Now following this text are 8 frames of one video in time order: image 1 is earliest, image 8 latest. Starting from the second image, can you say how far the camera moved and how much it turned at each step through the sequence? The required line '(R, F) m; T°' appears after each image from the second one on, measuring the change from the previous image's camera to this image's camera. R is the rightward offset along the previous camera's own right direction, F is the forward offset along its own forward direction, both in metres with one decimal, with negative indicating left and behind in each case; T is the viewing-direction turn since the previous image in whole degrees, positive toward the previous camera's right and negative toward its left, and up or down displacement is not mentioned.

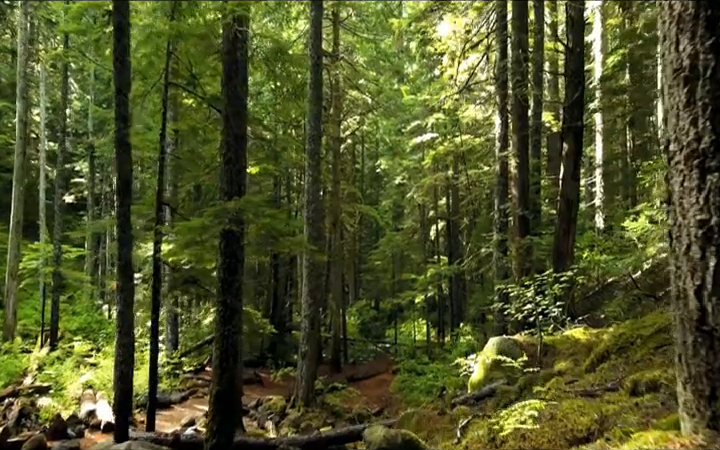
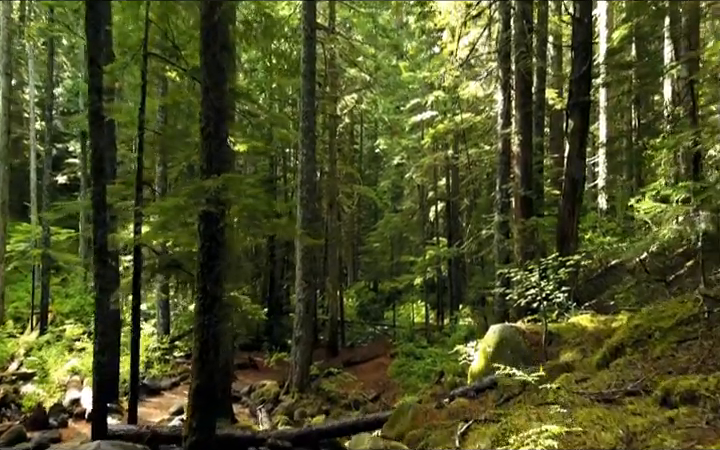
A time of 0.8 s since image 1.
(+0.1, +0.6) m; 0°
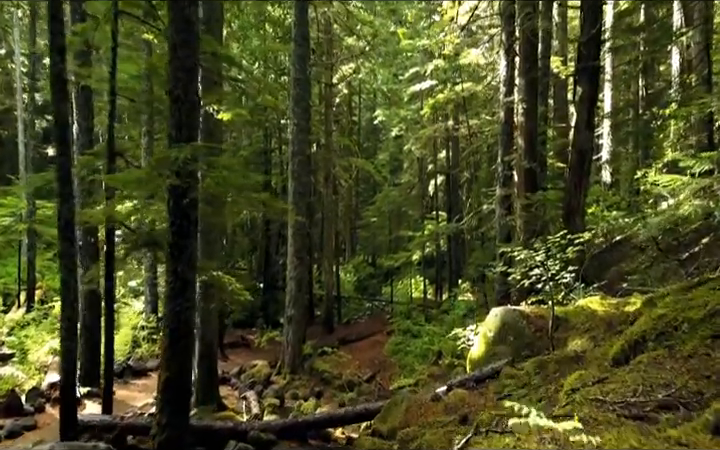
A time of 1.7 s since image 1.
(+0.1, +0.7) m; 0°
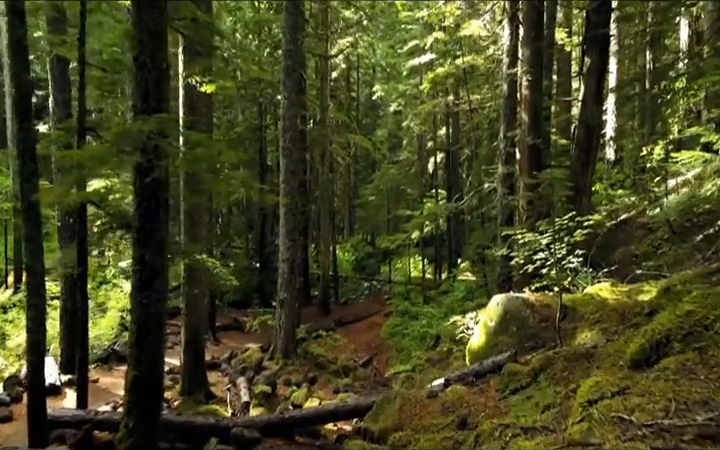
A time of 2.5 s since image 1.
(+0.1, +0.6) m; 0°
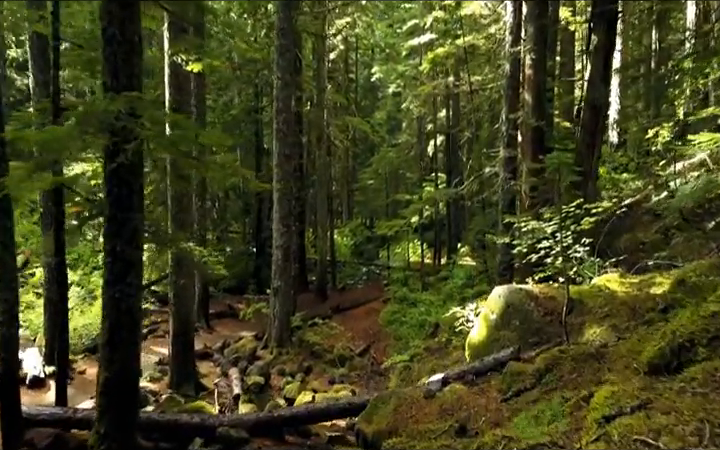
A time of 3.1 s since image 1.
(+0.1, +0.5) m; 0°
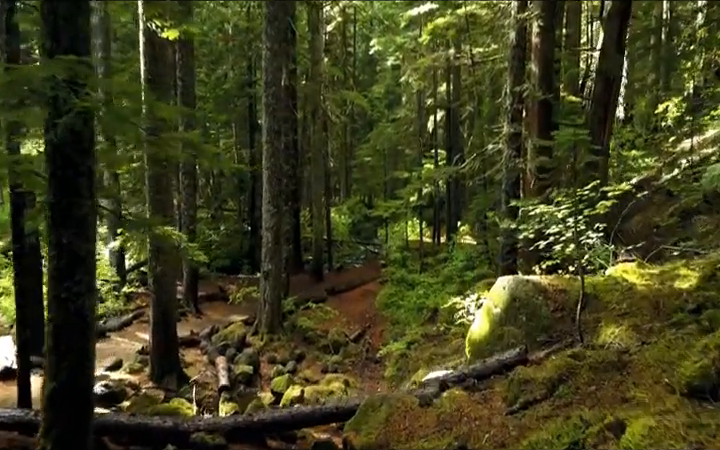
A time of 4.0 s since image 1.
(+0.1, +0.7) m; 0°
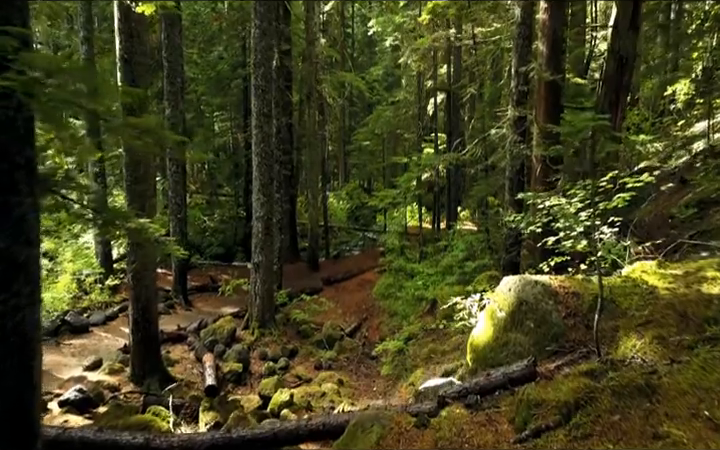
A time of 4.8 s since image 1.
(+0.1, +0.7) m; 0°
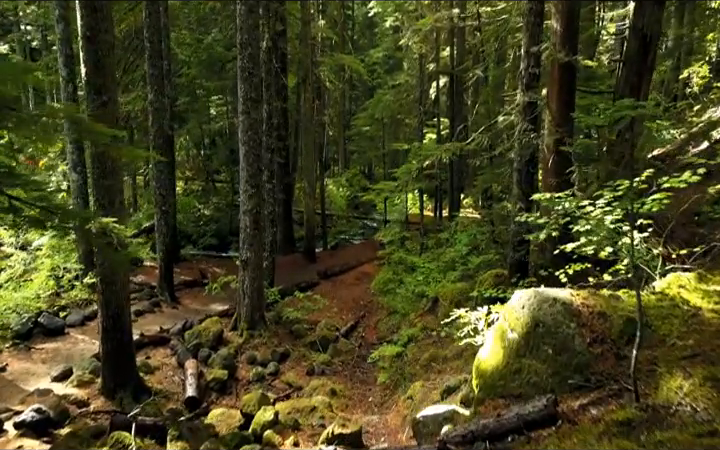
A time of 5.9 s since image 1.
(+0.1, +0.9) m; 0°
